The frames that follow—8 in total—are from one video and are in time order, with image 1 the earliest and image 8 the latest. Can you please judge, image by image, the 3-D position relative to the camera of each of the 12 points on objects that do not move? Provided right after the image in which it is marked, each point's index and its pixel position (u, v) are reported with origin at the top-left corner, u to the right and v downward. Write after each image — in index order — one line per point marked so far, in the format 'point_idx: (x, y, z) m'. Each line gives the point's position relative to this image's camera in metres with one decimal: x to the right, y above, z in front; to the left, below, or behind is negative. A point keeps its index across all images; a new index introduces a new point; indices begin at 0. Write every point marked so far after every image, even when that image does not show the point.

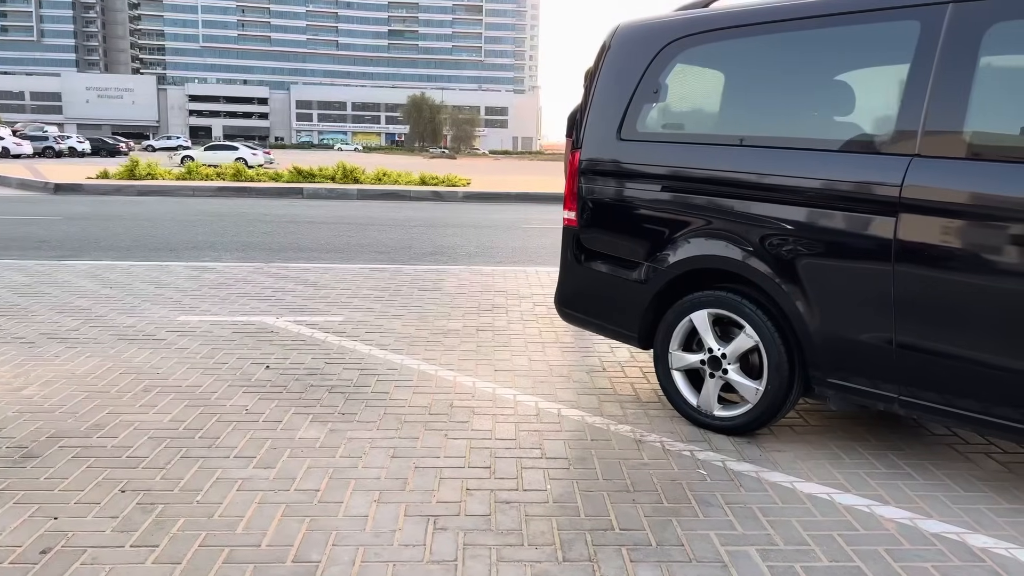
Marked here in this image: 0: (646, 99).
0: (+0.6, +0.9, +3.8) m
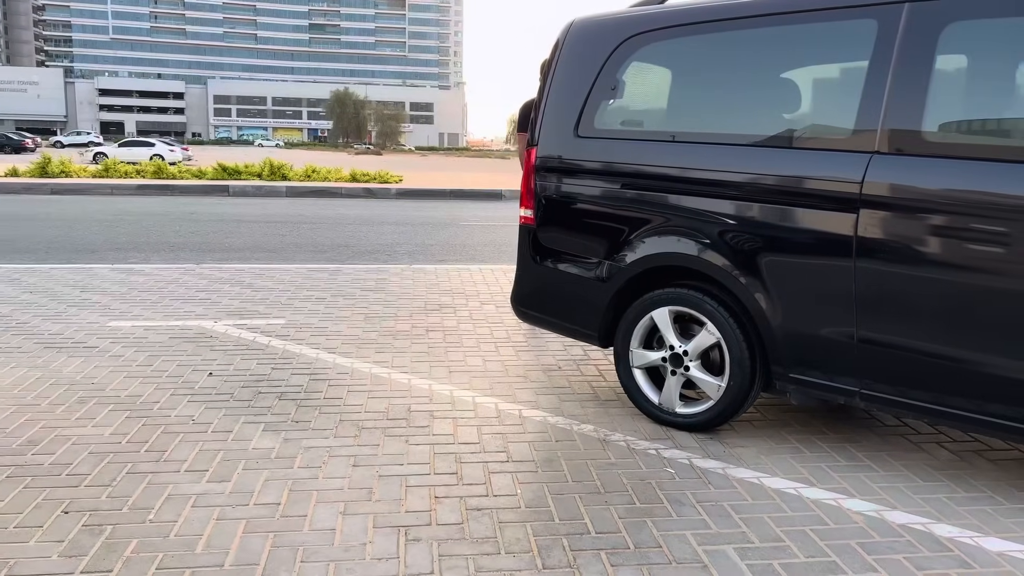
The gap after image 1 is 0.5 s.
0: (+0.4, +0.9, +3.8) m
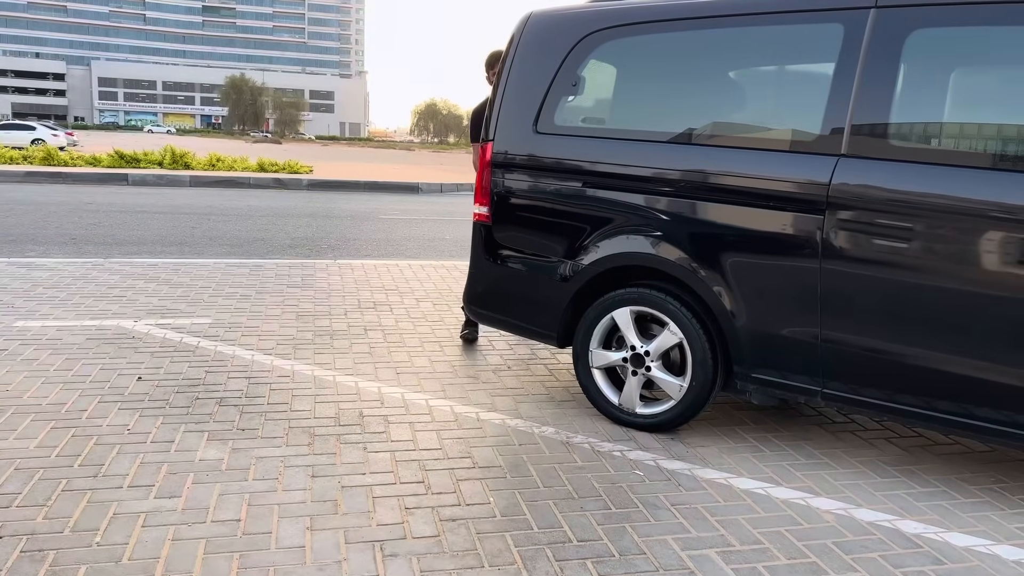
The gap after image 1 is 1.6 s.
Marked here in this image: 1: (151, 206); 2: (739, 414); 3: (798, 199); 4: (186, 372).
0: (+0.2, +0.9, +3.7) m
1: (-4.6, +1.1, +10.8) m
2: (+1.0, -0.6, +3.8) m
3: (+1.0, +0.3, +3.1) m
4: (-1.6, -0.4, +4.1) m
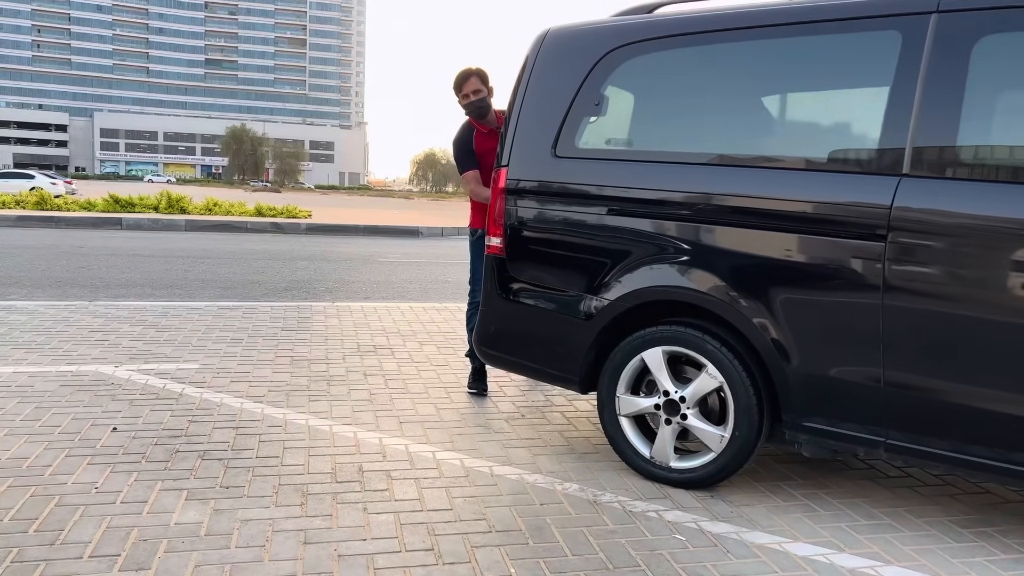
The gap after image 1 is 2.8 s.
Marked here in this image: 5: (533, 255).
0: (+0.3, +0.7, +3.4) m
1: (-4.6, +0.5, +10.5) m
2: (+1.1, -0.7, +3.4) m
3: (+1.1, +0.2, +2.8) m
4: (-1.5, -0.6, +3.7) m
5: (+0.1, +0.1, +3.5) m
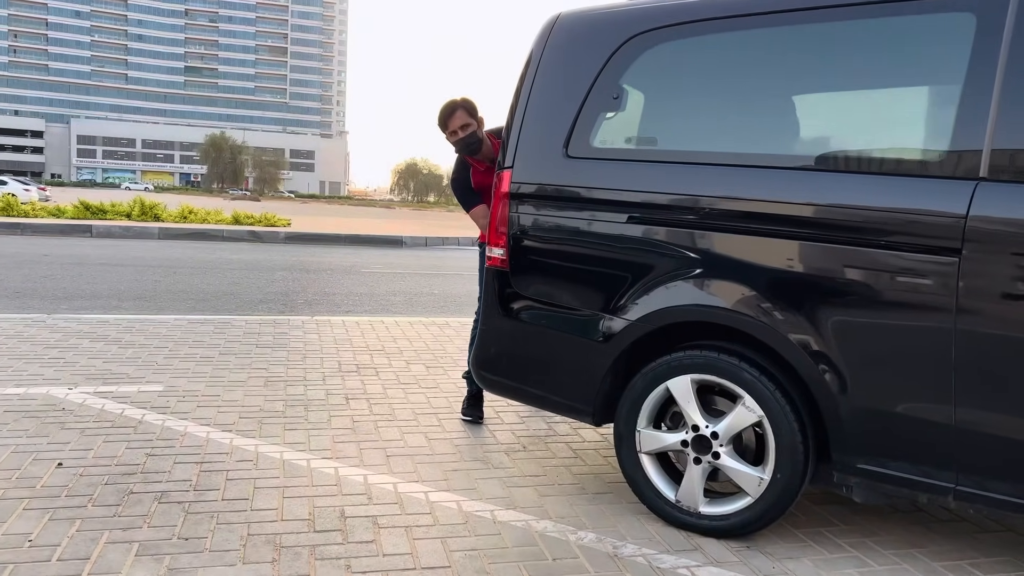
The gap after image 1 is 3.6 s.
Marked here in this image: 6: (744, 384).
0: (+0.3, +0.6, +3.0) m
1: (-4.7, +0.4, +10.0) m
2: (+1.1, -0.8, +3.0) m
3: (+1.1, +0.1, +2.4) m
4: (-1.5, -0.7, +3.3) m
5: (+0.1, +0.1, +3.1) m
6: (+0.7, -0.3, +2.7) m
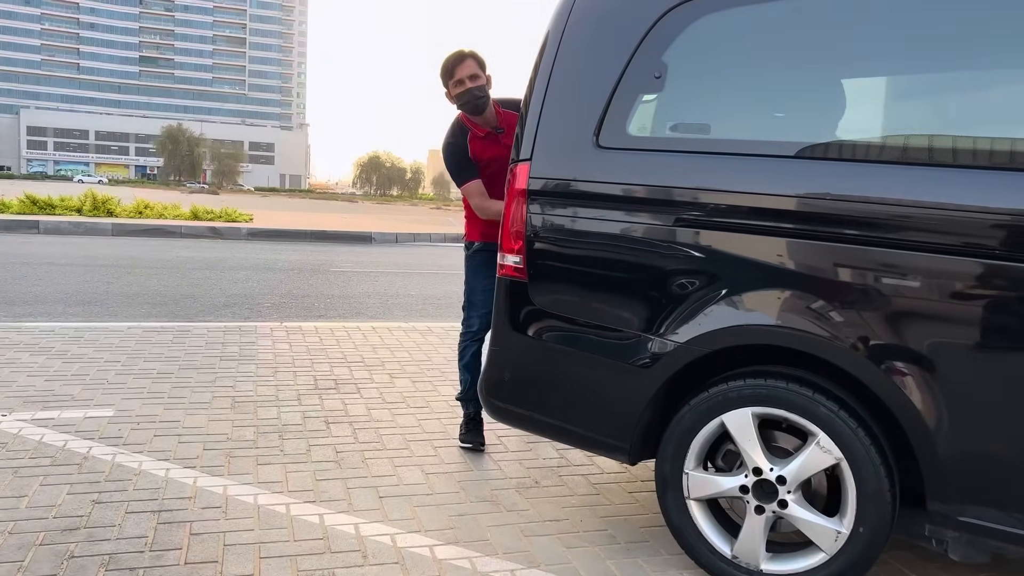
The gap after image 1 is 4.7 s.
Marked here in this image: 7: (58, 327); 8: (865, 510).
0: (+0.4, +0.6, +2.5) m
1: (-5.0, +0.3, +9.3) m
2: (+1.2, -0.8, +2.6) m
3: (+1.2, +0.1, +2.0) m
4: (-1.5, -0.7, +2.8) m
5: (+0.2, 0.0, +2.6) m
6: (+0.8, -0.3, +2.2) m
7: (-3.0, -0.3, +5.5) m
8: (+0.9, -0.6, +2.2) m
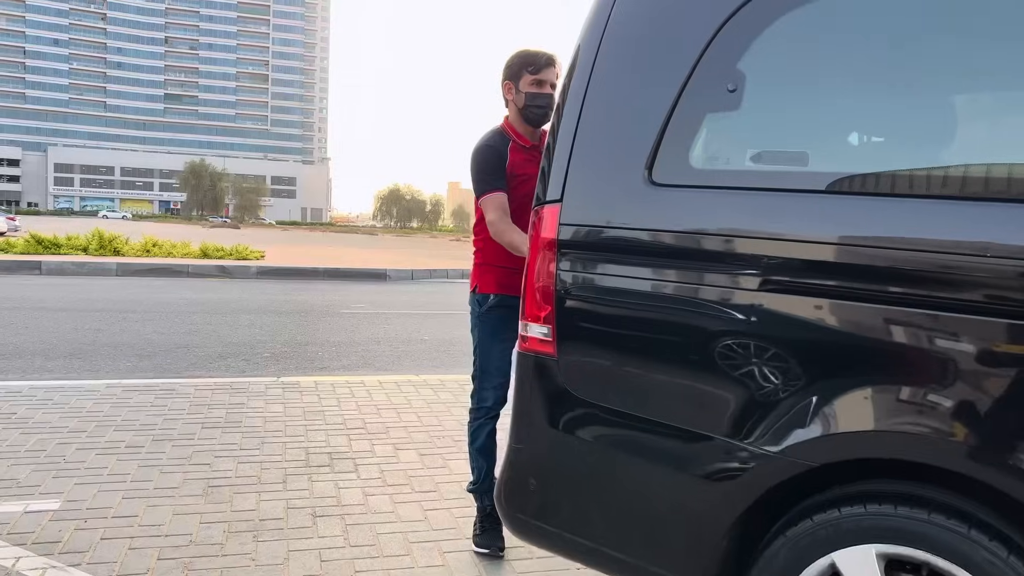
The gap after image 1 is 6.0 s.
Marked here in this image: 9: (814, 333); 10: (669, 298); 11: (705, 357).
0: (+0.4, +0.4, +1.9) m
1: (-4.7, -0.1, +8.8) m
2: (+1.2, -1.0, +1.9) m
3: (+1.3, -0.1, +1.3) m
4: (-1.4, -0.9, +2.1) m
5: (+0.2, -0.2, +2.0) m
6: (+0.9, -0.5, +1.6) m
7: (-2.8, -0.6, +4.9) m
8: (+1.0, -0.7, +1.5) m
9: (+0.7, -0.1, +1.7) m
10: (+0.4, 0.0, +1.8) m
11: (+0.5, -0.2, +1.8) m
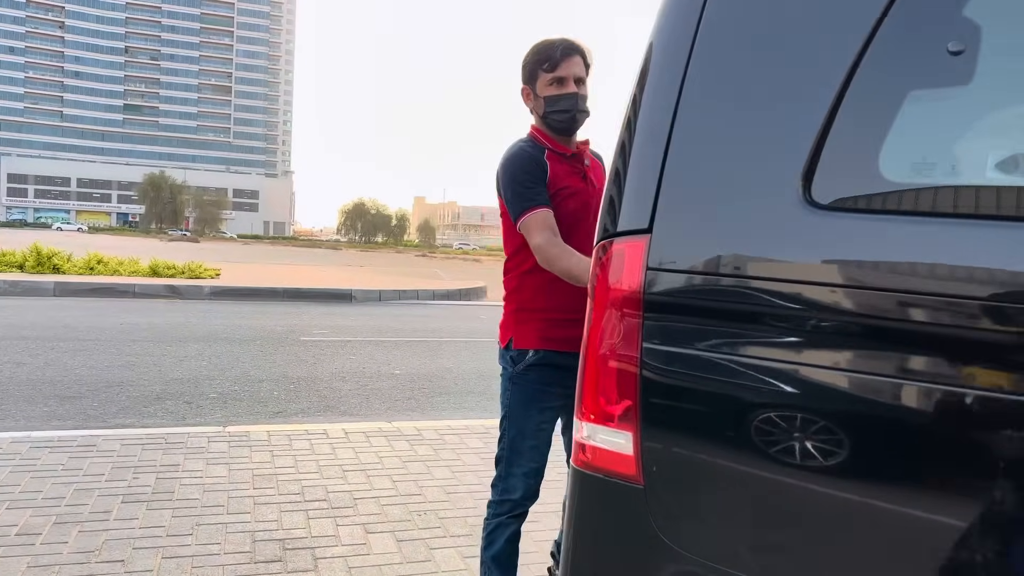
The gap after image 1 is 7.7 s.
0: (+0.5, +0.3, +1.2) m
1: (-4.9, -0.4, +7.8) m
2: (+1.3, -1.1, +1.2) m
3: (+1.4, -0.2, +0.6) m
4: (-1.3, -1.0, +1.3) m
5: (+0.3, -0.3, +1.2) m
6: (+1.0, -0.6, +0.8) m
7: (-2.9, -0.7, +4.0) m
8: (+1.1, -0.9, +0.8) m
9: (+0.8, -0.2, +0.9) m
10: (+0.5, -0.2, +1.1) m
11: (+0.6, -0.3, +1.0) m
